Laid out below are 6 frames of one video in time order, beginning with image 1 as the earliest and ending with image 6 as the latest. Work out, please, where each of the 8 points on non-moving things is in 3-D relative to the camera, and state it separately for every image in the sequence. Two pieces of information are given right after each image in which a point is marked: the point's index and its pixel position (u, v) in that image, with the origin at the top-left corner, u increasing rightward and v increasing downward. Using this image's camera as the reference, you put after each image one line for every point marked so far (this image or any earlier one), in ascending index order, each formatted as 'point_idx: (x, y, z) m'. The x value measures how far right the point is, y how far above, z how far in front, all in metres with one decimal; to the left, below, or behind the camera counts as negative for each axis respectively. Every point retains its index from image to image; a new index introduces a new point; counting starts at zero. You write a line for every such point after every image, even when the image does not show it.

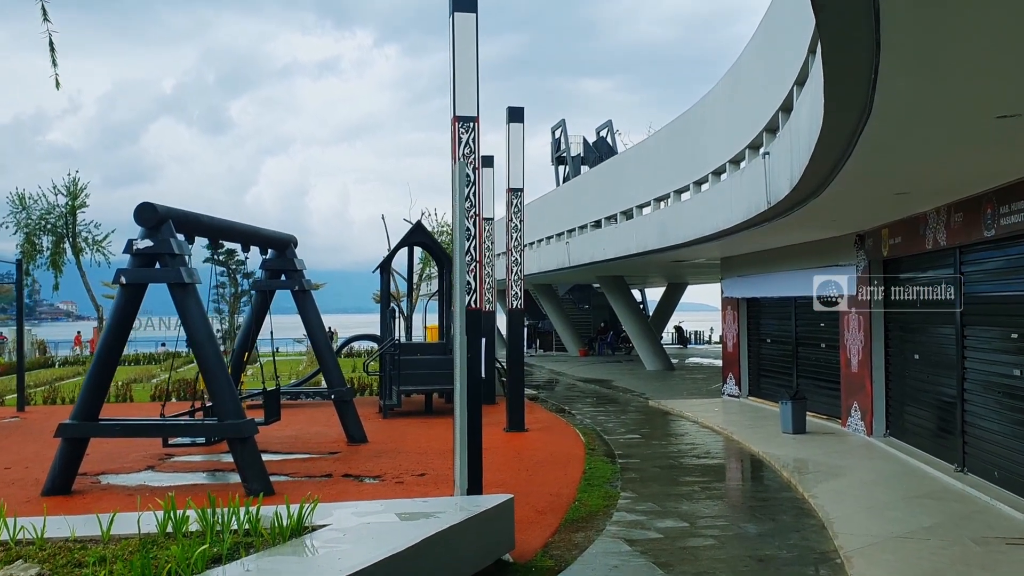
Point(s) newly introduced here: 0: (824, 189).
0: (+2.5, +0.8, +8.6) m
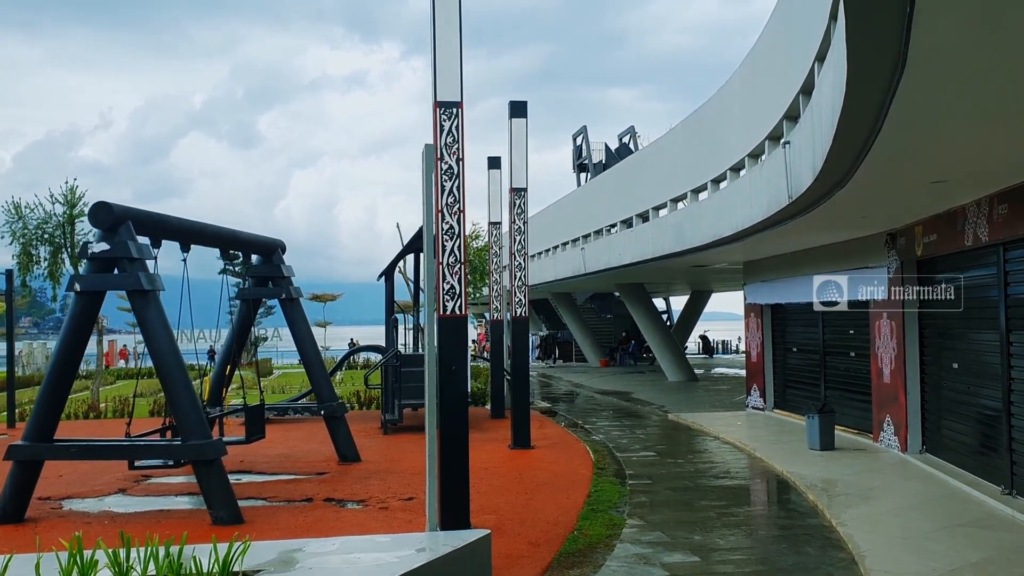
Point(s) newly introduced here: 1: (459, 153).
0: (+2.5, +0.8, +7.7) m
1: (-0.4, +1.0, +7.5) m
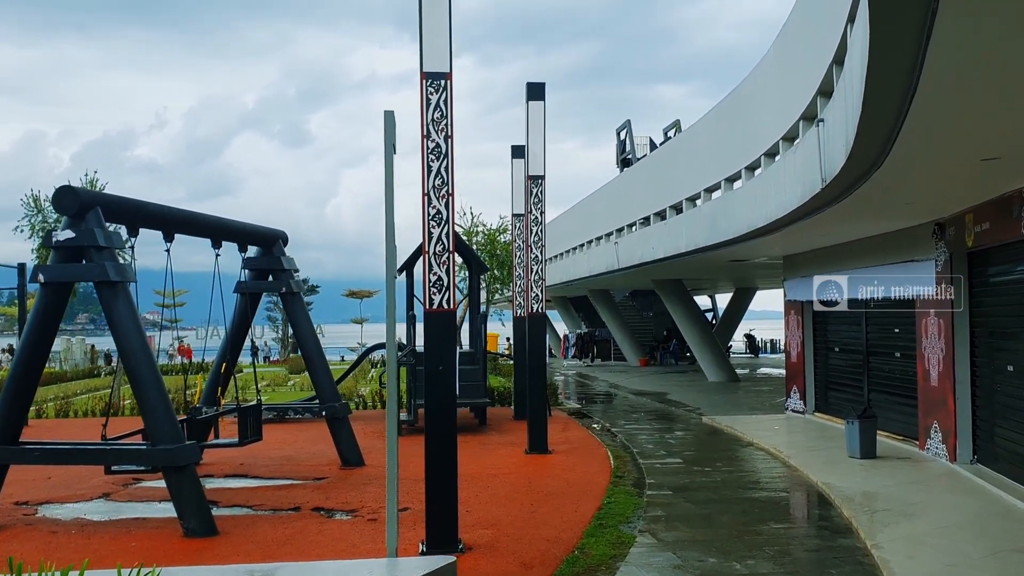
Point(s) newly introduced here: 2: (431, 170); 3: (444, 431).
0: (+2.4, +0.8, +6.8) m
1: (-0.4, +1.0, +6.8) m
2: (-0.5, +0.8, +6.7) m
3: (-0.4, -0.9, +6.7) m
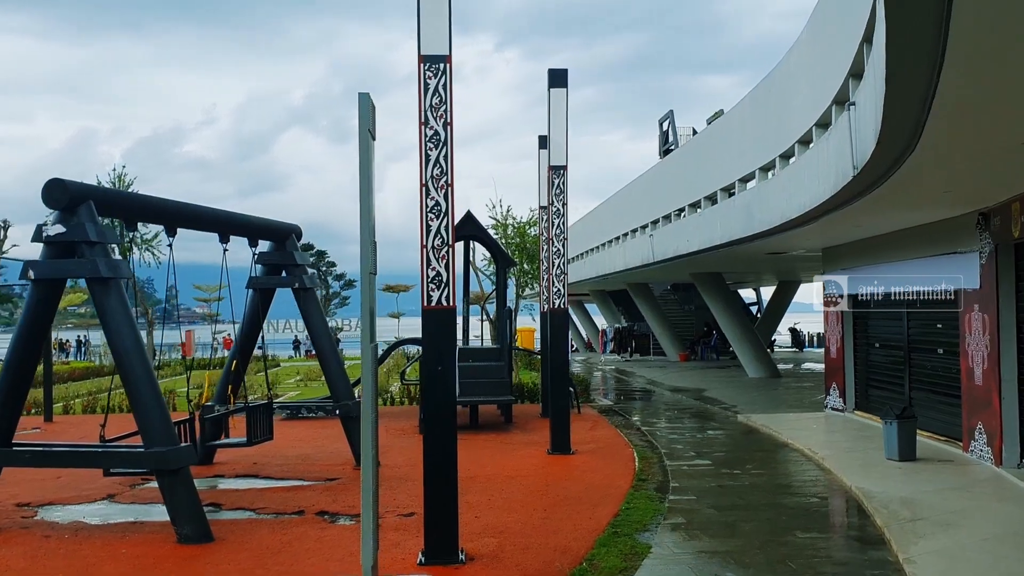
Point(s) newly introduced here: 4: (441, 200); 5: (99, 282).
0: (+2.5, +0.9, +6.3) m
1: (-0.4, +1.1, +6.4) m
2: (-0.5, +0.8, +6.3) m
3: (-0.4, -0.9, +6.3) m
4: (-0.4, +0.5, +6.3) m
5: (-2.8, 0.0, +7.1) m
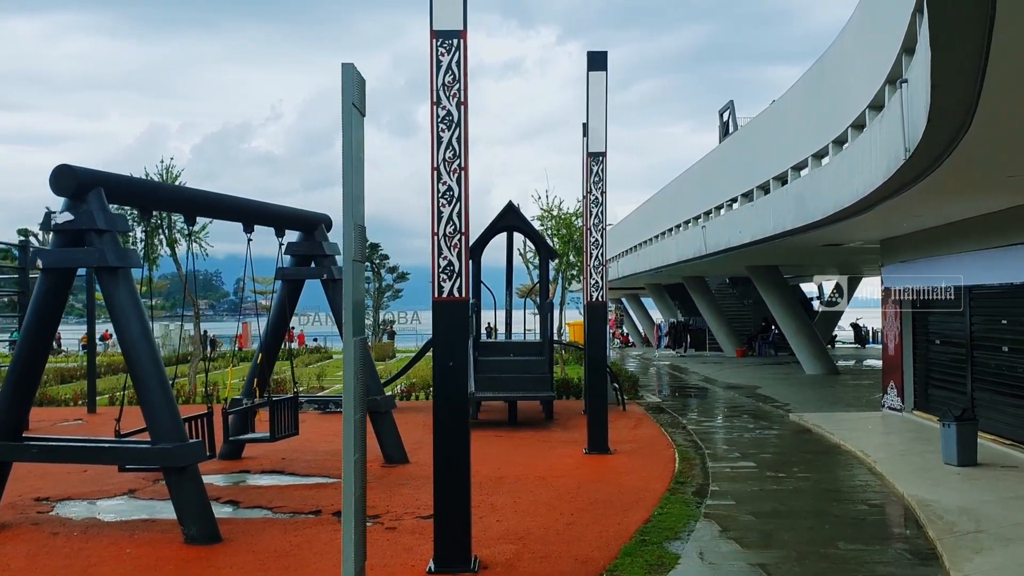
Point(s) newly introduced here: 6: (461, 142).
0: (+2.6, +0.9, +5.8) m
1: (-0.3, +1.1, +6.0) m
2: (-0.4, +0.8, +6.0) m
3: (-0.3, -0.8, +5.9) m
4: (-0.3, +0.6, +5.9) m
5: (-2.7, +0.1, +6.9) m
6: (-0.3, +0.8, +6.0) m
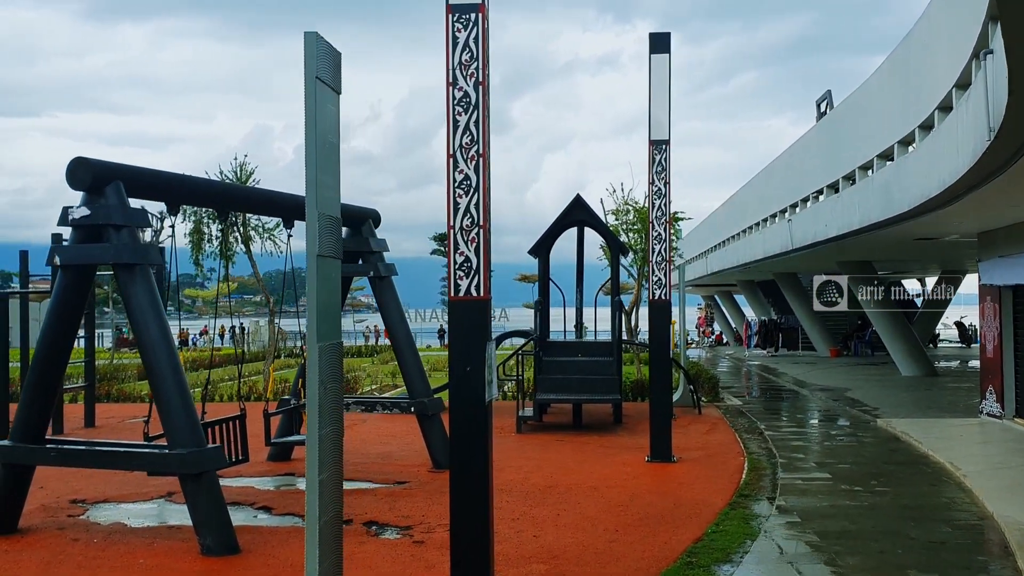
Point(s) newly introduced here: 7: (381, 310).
0: (+2.7, +0.9, +5.0) m
1: (-0.2, +1.1, +5.5) m
2: (-0.3, +0.8, +5.5) m
3: (-0.2, -0.8, +5.4) m
4: (-0.2, +0.6, +5.4) m
5: (-2.5, +0.1, +6.6) m
6: (-0.2, +0.9, +5.5) m
7: (-1.2, -0.2, +9.7) m
